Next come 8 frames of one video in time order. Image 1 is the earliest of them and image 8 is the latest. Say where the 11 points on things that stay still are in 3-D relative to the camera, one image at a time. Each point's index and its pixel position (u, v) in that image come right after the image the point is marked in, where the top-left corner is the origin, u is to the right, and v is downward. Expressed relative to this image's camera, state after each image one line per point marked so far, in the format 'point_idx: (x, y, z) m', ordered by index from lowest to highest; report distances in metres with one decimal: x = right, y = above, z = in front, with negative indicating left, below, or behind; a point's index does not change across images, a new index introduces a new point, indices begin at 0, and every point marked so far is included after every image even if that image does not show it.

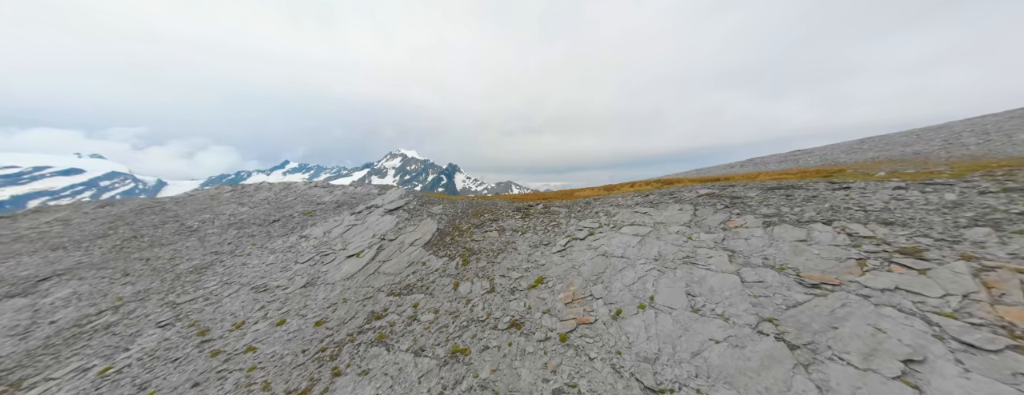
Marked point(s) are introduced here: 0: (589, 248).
0: (+5.6, -3.8, +19.6) m
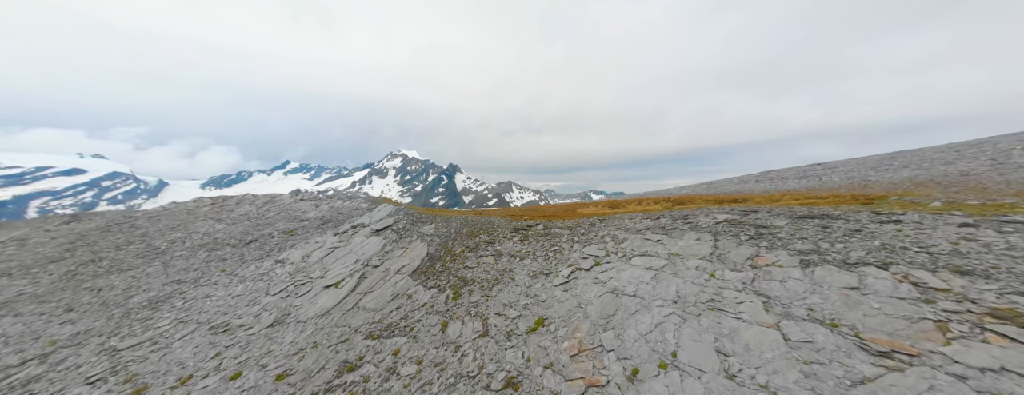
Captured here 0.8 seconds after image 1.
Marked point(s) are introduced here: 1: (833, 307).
0: (+5.4, -5.5, +17.3) m
1: (+13.8, -4.7, +11.3) m
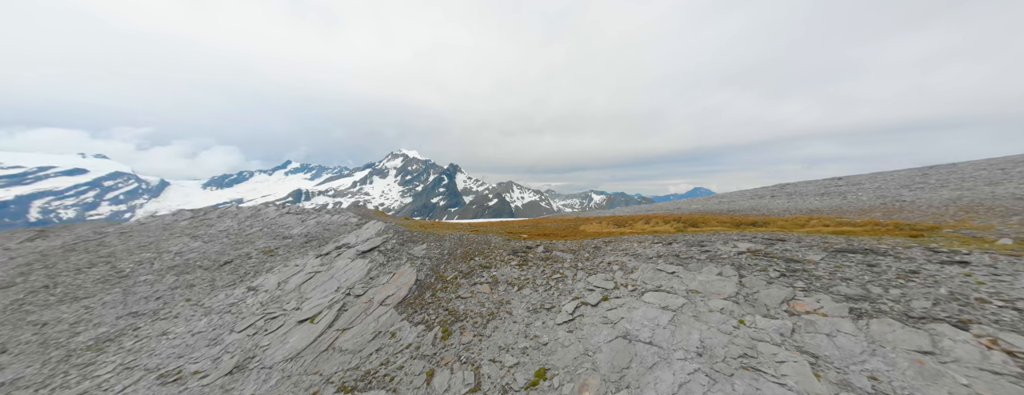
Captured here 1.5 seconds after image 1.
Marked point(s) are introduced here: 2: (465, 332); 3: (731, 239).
0: (+5.2, -7.1, +15.1) m
1: (+13.6, -6.3, +9.1) m
2: (-2.9, -8.3, +16.3) m
3: (+15.1, -2.9, +18.3) m
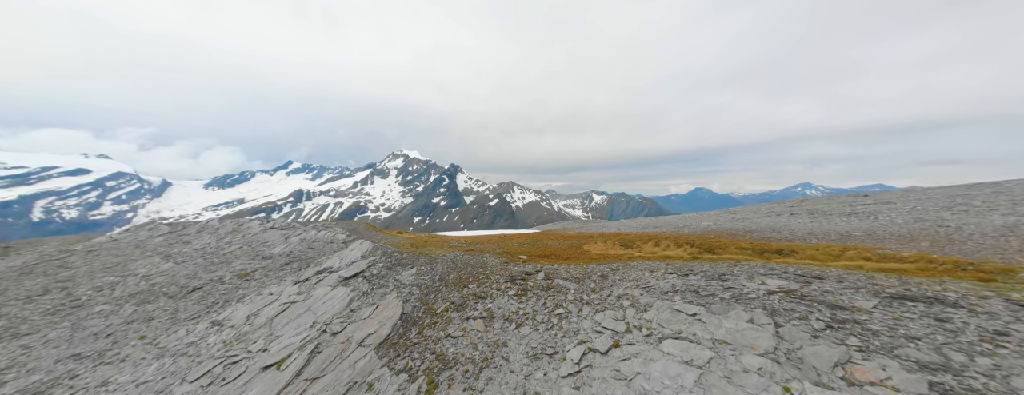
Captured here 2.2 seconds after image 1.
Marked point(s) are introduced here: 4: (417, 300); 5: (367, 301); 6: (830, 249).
0: (+5.0, -8.8, +12.8) m
1: (+13.4, -7.9, +6.8) m
2: (-3.1, -9.9, +14.0) m
3: (+14.9, -4.5, +16.0) m
4: (-7.0, -7.5, +19.5) m
5: (-10.7, -7.5, +19.5) m
6: (+21.6, -3.5, +17.9) m
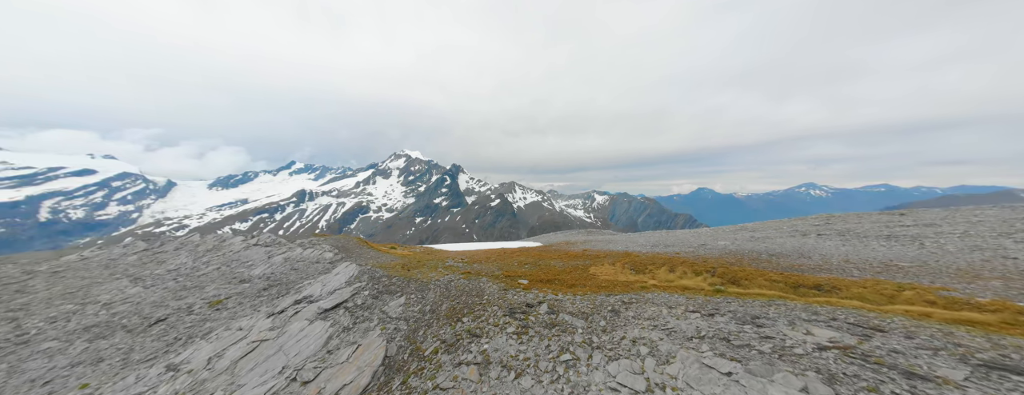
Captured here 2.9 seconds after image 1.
0: (+5.0, -10.3, +10.4) m
1: (+13.3, -9.5, +4.4) m
2: (-3.2, -11.5, +11.6) m
3: (+14.9, -6.0, +13.6) m
4: (-7.0, -9.1, +17.2) m
5: (-10.7, -9.1, +17.2) m
6: (+21.5, -5.0, +15.4) m
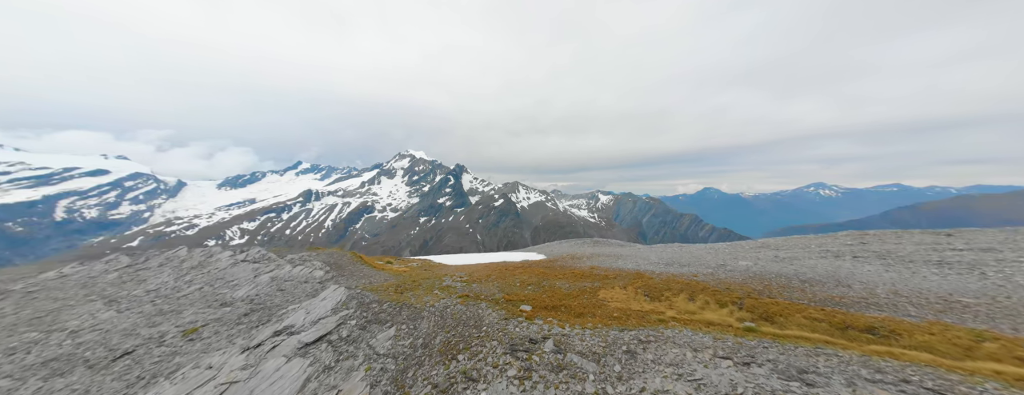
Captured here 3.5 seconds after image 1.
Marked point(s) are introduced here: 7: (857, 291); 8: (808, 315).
0: (+4.9, -11.8, +8.2) m
1: (+13.1, -10.9, +2.1) m
2: (-3.2, -12.9, +9.6) m
3: (+14.9, -7.5, +11.2) m
4: (-7.0, -10.5, +15.2) m
5: (-10.7, -10.6, +15.3) m
6: (+21.5, -6.5, +13.0) m
7: (+24.1, -6.2, +18.2) m
8: (+17.4, -6.9, +15.7) m
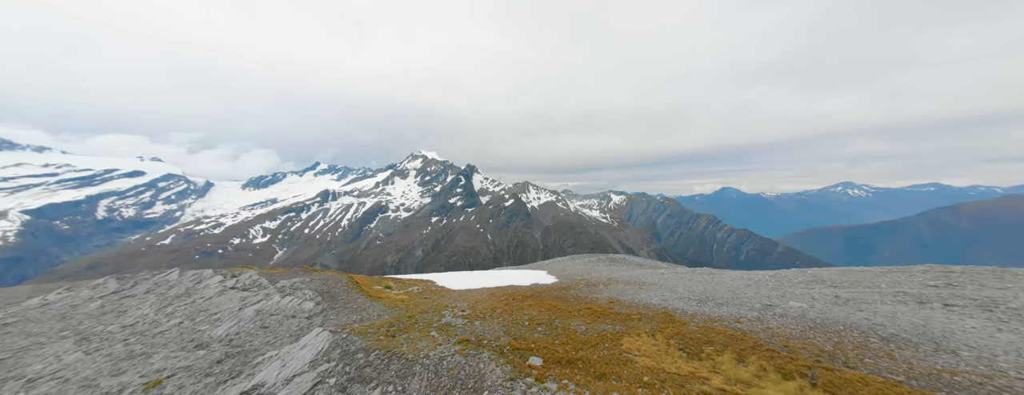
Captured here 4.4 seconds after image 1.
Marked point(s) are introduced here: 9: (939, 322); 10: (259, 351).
0: (+4.9, -14.0, +4.8) m
1: (+12.8, -13.1, -1.7) m
2: (-3.1, -15.2, +6.4) m
3: (+15.0, -9.7, +7.3) m
4: (-6.7, -12.8, +12.2) m
5: (-10.4, -12.8, +12.4) m
6: (+21.7, -8.7, +8.8) m
7: (+24.5, -8.4, +13.9) m
8: (+17.6, -9.1, +11.7) m
9: (+28.3, -7.6, +17.1) m
10: (-18.5, -11.2, +19.4) m
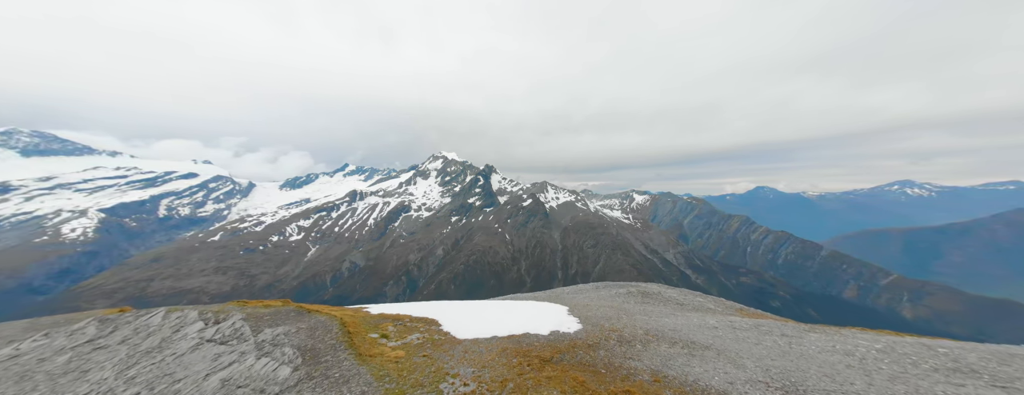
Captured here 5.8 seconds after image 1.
0: (+4.5, -17.6, -1.0) m
1: (+12.0, -16.7, -8.0) m
2: (-3.3, -18.8, +1.3) m
3: (+14.8, -13.2, +0.9) m
4: (-6.5, -16.4, +7.3) m
5: (-10.2, -16.4, +7.8) m
6: (+21.5, -12.2, +1.9) m
7: (+24.7, -11.9, +6.7) m
8: (+17.7, -12.6, +5.0) m
9: (+28.7, -11.0, +9.6) m
10: (-17.8, -14.8, +15.3) m
